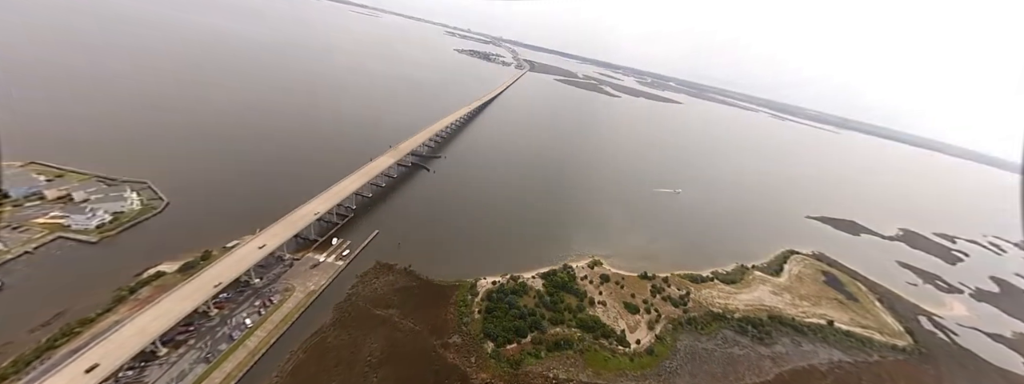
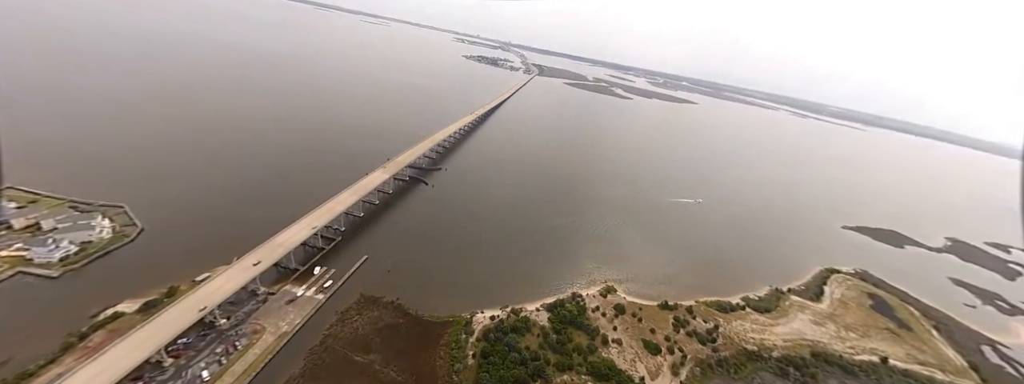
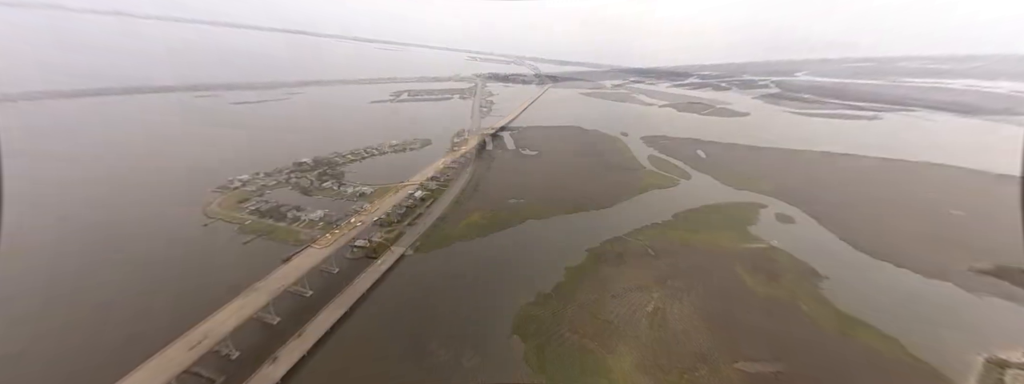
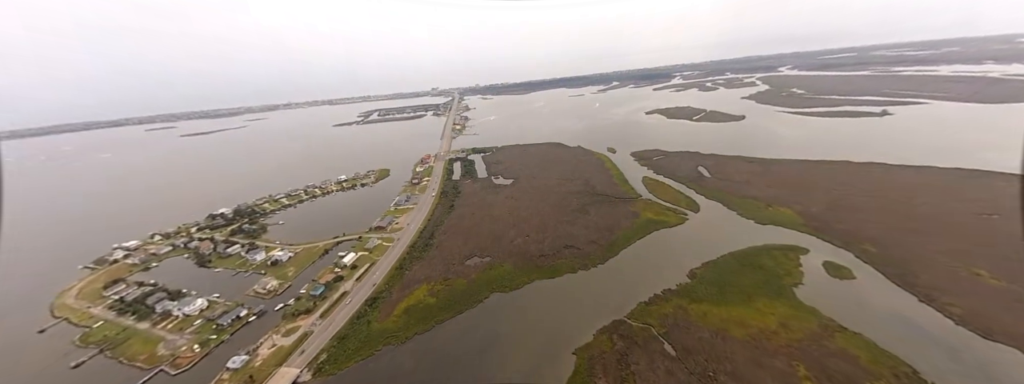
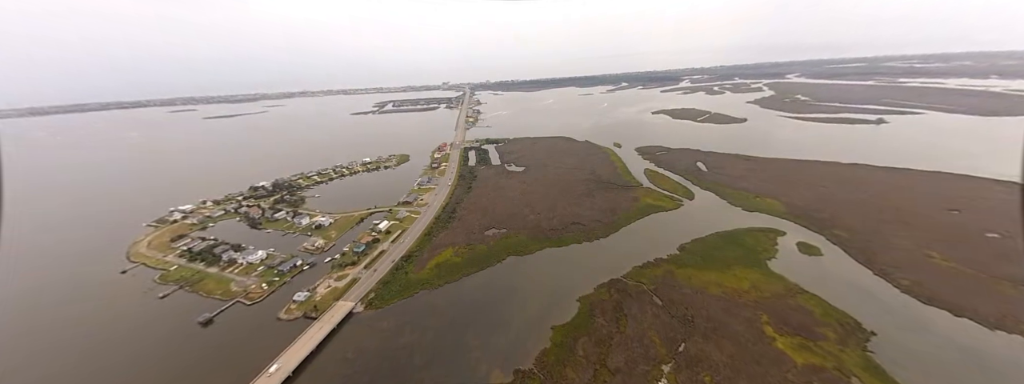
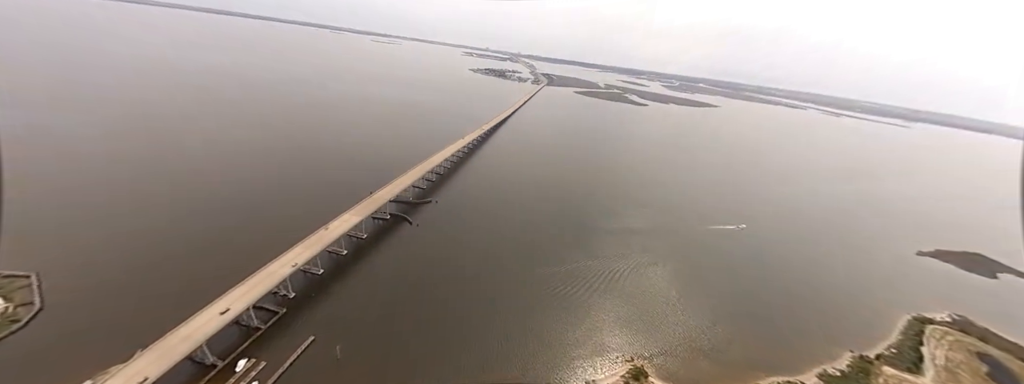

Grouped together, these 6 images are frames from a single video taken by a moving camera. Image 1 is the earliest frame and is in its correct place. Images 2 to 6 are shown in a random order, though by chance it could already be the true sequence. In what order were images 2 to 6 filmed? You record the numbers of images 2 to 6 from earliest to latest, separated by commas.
2, 6, 3, 5, 4
